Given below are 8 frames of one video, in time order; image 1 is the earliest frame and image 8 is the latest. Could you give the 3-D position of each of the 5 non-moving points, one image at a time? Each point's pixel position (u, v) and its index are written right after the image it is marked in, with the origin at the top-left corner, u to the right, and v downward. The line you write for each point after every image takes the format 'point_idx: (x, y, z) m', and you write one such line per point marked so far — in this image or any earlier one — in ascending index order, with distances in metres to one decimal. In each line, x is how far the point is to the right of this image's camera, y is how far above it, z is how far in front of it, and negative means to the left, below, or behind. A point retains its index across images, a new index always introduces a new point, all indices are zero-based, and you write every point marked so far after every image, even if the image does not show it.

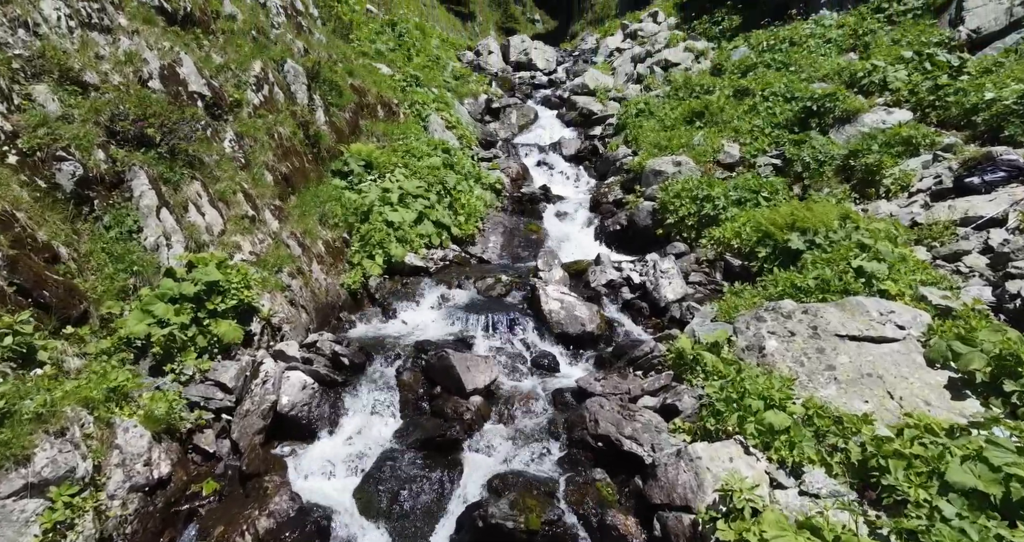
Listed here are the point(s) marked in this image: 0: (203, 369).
0: (-3.5, -1.1, +6.5) m
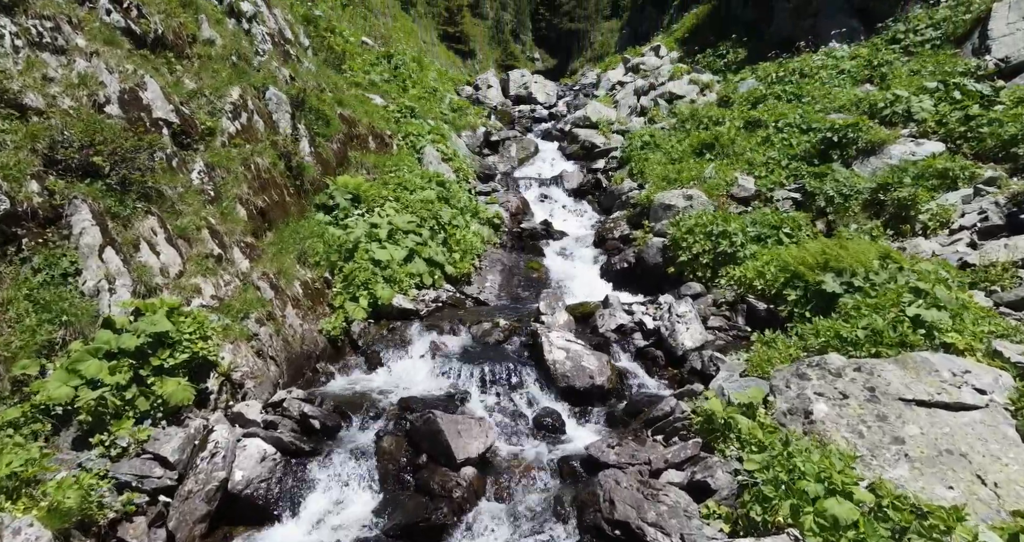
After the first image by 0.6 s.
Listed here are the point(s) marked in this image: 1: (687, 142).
0: (-3.5, -1.6, +5.4) m
1: (+5.1, +3.6, +16.5) m
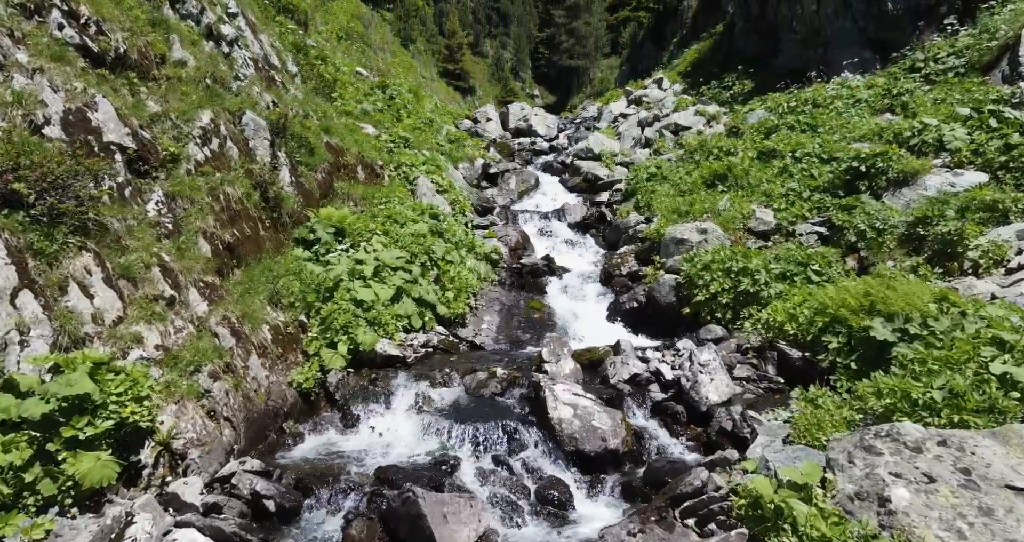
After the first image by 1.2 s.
0: (-3.5, -2.0, +4.3) m
1: (+5.1, +2.6, +15.6) m
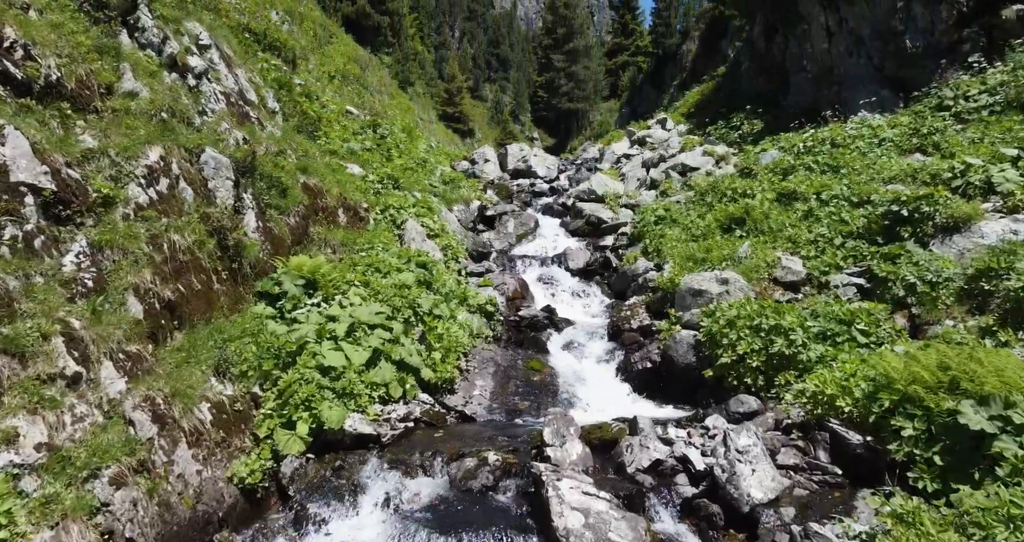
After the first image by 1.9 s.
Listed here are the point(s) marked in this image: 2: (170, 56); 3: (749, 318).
0: (-3.6, -2.4, +2.8) m
1: (+5.1, +1.3, +14.4) m
2: (-5.9, +3.7, +9.9) m
3: (+3.8, -0.7, +9.0) m
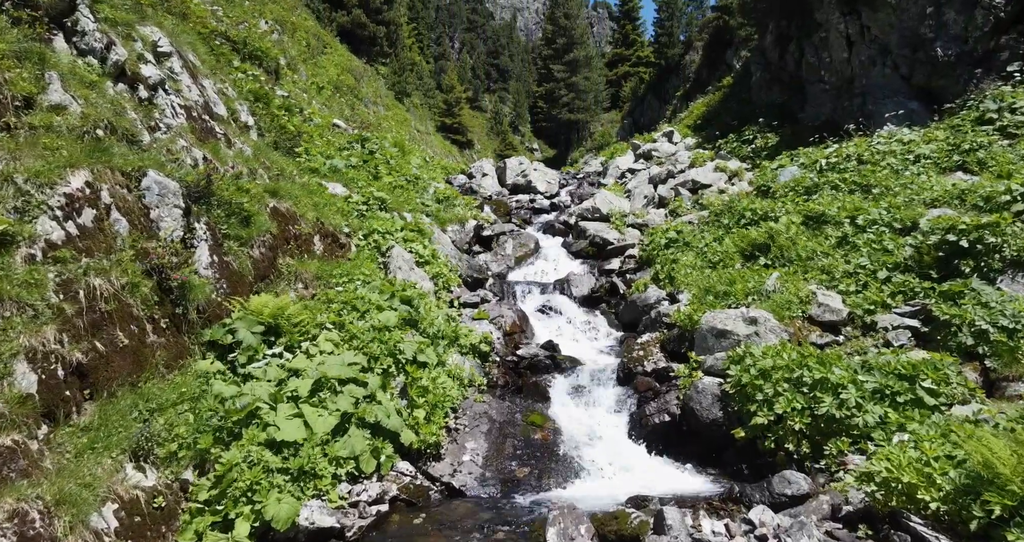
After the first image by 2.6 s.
0: (-3.6, -2.9, +1.4) m
1: (+5.0, +0.6, +13.1) m
2: (-6.0, +3.1, +8.6) m
3: (+3.7, -1.3, +7.7) m
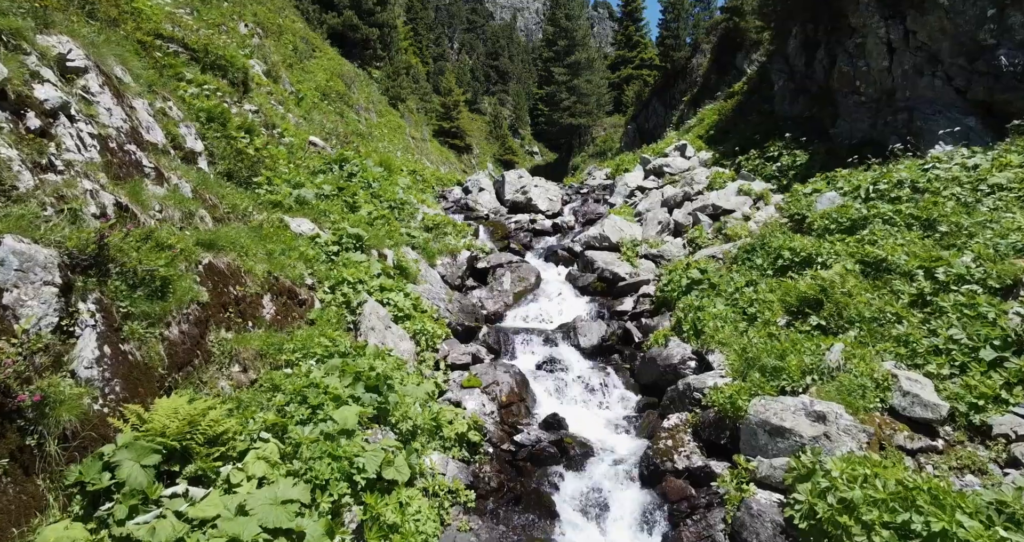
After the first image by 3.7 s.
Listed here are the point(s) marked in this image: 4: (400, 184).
0: (-3.7, -3.9, -0.7) m
1: (+5.0, -0.4, +11.0) m
2: (-6.0, +2.1, +6.5) m
3: (+3.7, -2.3, +5.6) m
4: (-3.7, +2.9, +18.9) m
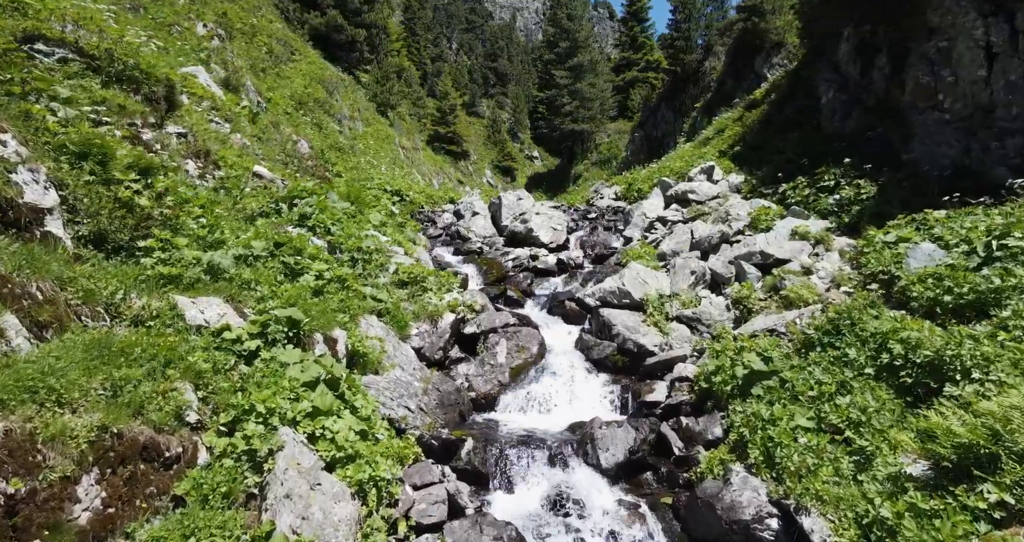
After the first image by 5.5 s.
0: (-3.7, -5.3, -4.2) m
1: (+4.9, -1.8, +7.5) m
2: (-6.1, +0.7, +3.0) m
3: (+3.6, -3.8, +2.1) m
4: (-3.7, +1.4, +15.4) m
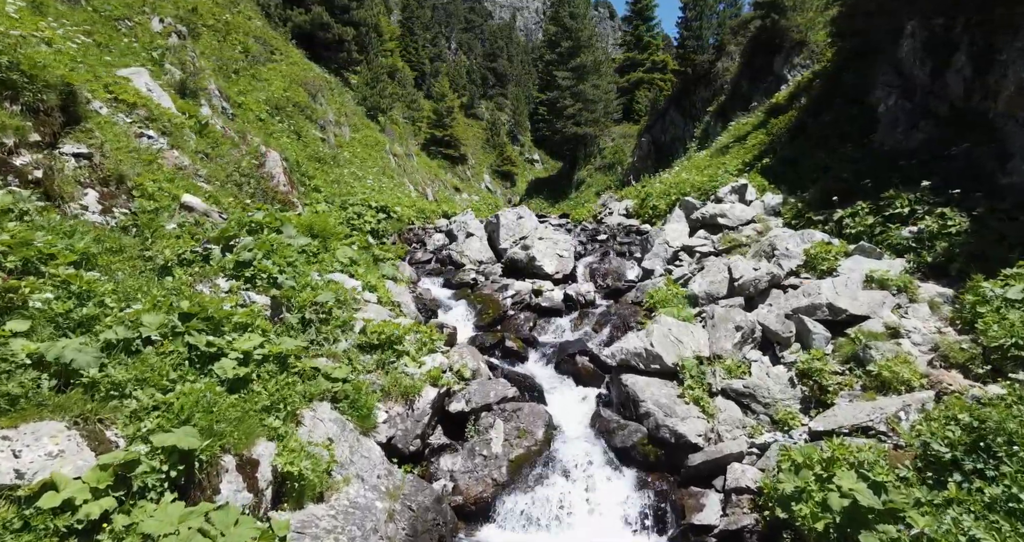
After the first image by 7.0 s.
0: (-3.7, -6.4, -7.2) m
1: (+4.9, -2.9, +4.5) m
2: (-6.1, -0.4, +0.1) m
3: (+3.6, -4.8, -0.9) m
4: (-3.8, +0.4, +12.4) m
